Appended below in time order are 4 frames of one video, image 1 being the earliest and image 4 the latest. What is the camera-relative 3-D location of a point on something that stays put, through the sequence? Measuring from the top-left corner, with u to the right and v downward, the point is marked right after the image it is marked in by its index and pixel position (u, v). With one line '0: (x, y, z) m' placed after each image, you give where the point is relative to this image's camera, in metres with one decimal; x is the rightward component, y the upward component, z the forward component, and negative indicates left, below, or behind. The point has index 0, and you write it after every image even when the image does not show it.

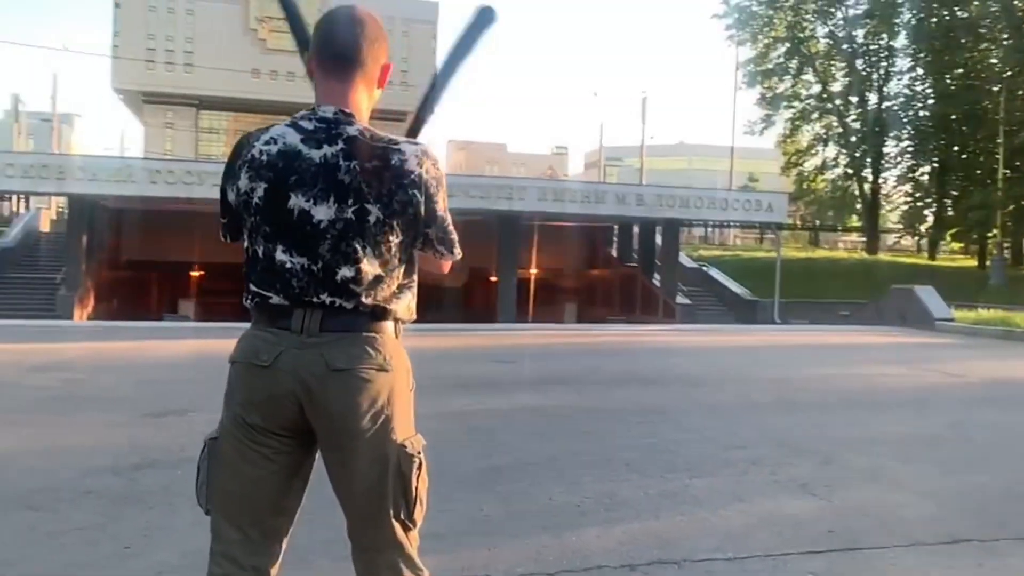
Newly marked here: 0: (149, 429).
0: (-3.3, -1.2, +9.6) m
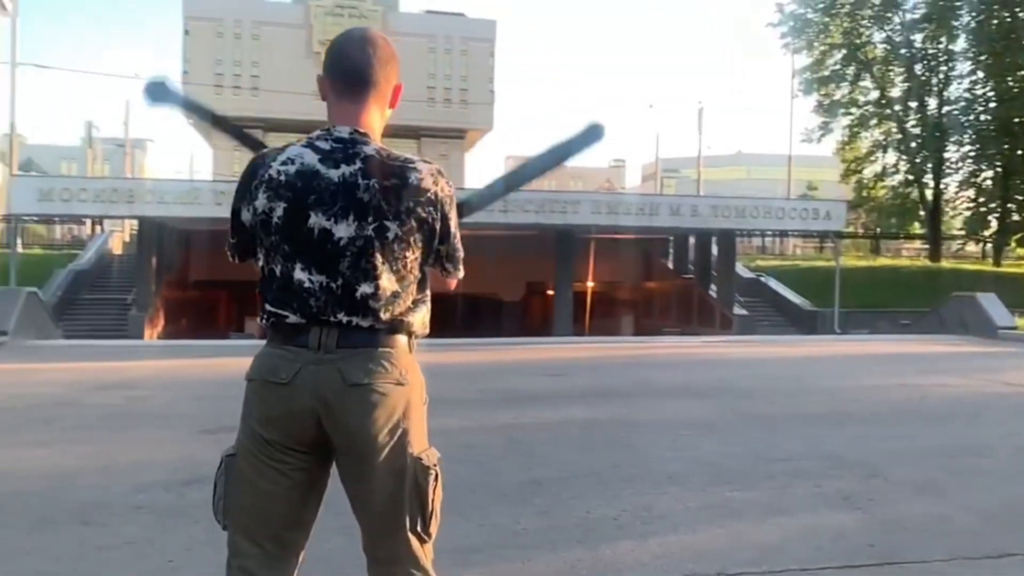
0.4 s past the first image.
0: (-2.9, -1.4, +10.0) m
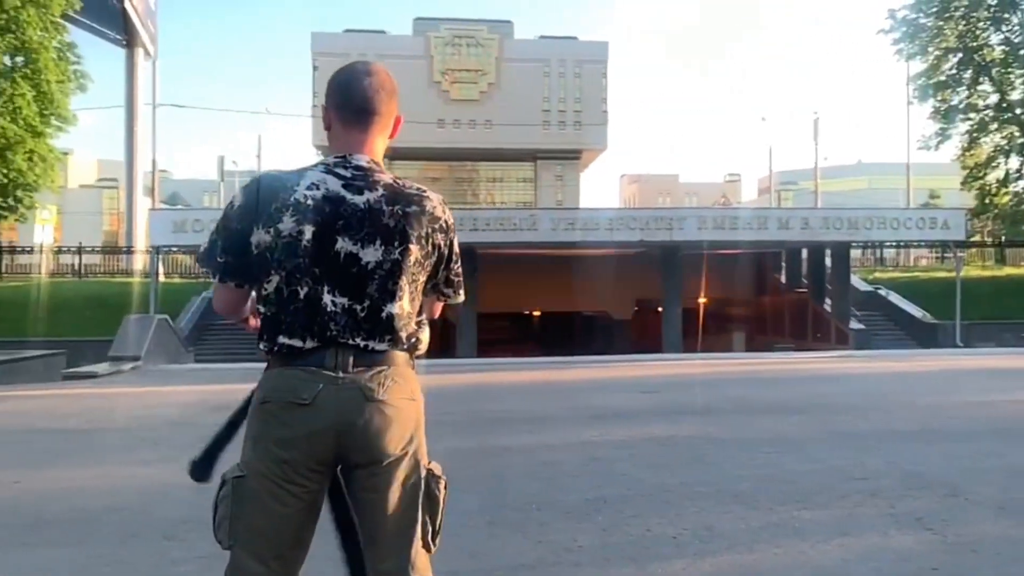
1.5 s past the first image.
0: (-2.1, -1.6, +10.5) m
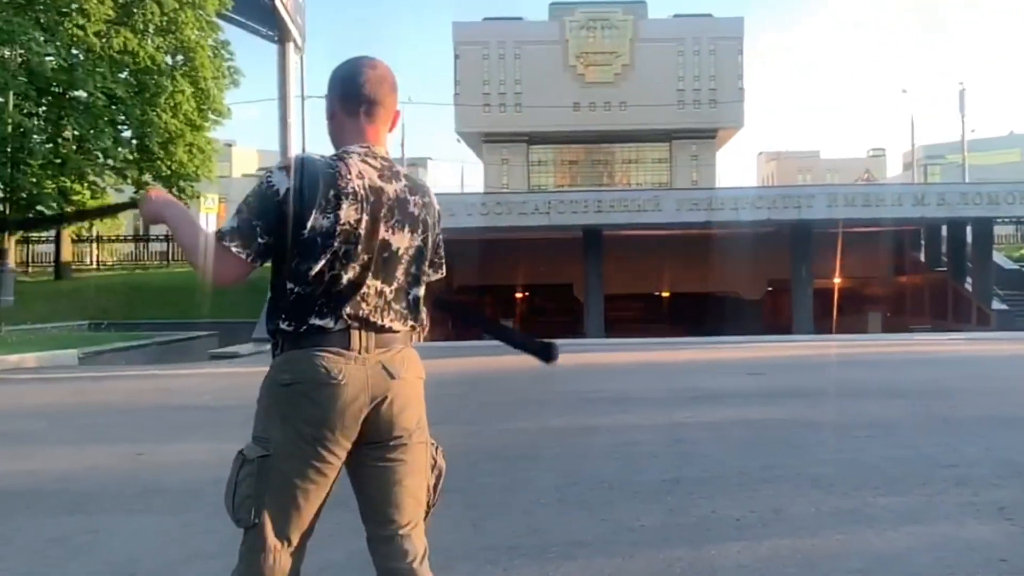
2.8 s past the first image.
0: (-1.3, -1.5, +11.0) m
